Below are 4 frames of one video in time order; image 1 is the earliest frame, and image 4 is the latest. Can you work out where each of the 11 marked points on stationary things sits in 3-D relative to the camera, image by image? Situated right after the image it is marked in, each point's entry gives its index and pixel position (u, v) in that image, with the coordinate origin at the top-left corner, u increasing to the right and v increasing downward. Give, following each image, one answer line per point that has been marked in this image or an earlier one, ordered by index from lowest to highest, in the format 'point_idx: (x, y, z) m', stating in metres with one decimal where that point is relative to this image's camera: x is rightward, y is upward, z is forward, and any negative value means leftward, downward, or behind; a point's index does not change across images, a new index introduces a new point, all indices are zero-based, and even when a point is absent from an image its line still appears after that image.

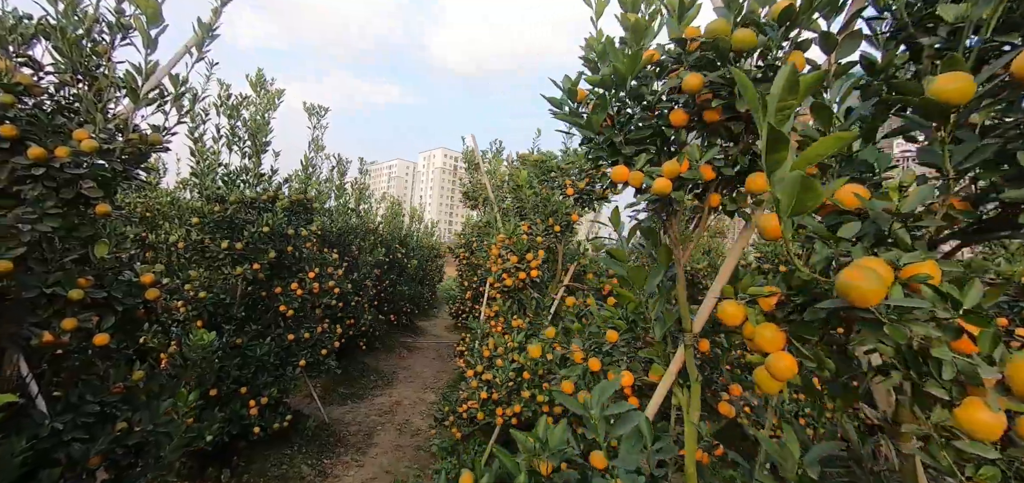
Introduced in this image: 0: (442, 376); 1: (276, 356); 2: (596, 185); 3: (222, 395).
0: (-1.1, -2.1, +7.0) m
1: (-2.1, -1.0, +4.0) m
2: (+0.7, +0.4, +3.5) m
3: (-2.3, -1.2, +3.5) m
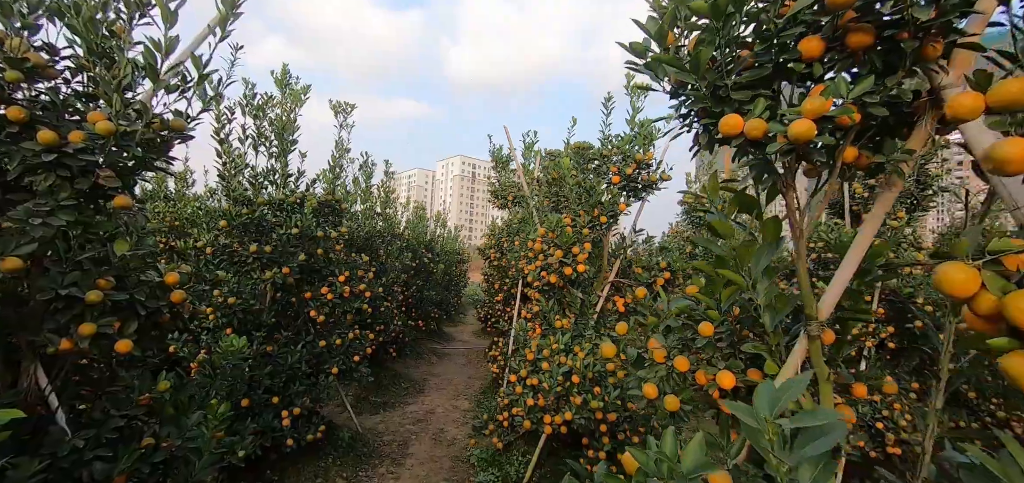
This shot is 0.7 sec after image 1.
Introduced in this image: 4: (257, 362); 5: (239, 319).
0: (-0.6, -2.1, +6.7) m
1: (-1.7, -1.0, +3.8) m
2: (+1.0, +0.5, +3.2) m
3: (-1.9, -1.2, +3.3) m
4: (-1.9, -0.9, +3.4) m
5: (-2.1, -0.6, +3.4) m
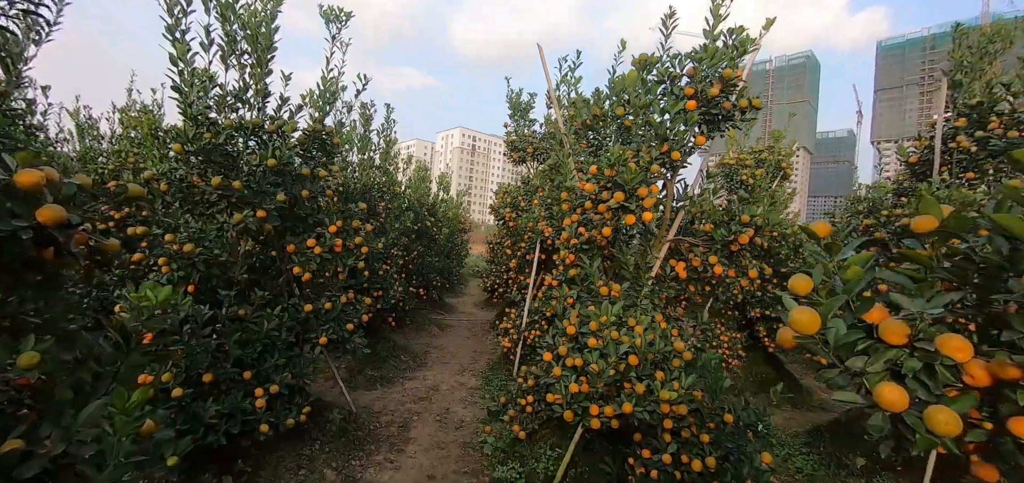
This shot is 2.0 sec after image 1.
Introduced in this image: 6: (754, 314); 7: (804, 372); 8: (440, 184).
0: (-0.4, -1.6, +6.1) m
1: (-1.5, -0.6, +3.1) m
2: (+1.2, +0.8, +2.4) m
3: (-1.7, -0.8, +2.6) m
4: (-1.7, -0.5, +2.6) m
5: (-1.8, -0.2, +2.6) m
6: (+3.0, -0.9, +5.6) m
7: (+4.2, -1.9, +6.5) m
8: (-1.8, +1.5, +11.3) m
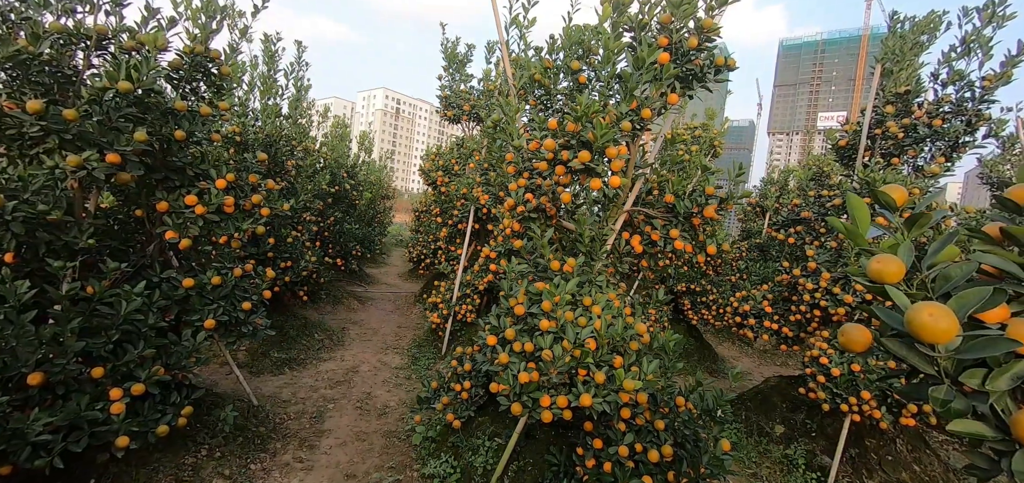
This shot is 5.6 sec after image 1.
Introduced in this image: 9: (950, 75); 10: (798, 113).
0: (-1.3, -1.2, +5.6) m
1: (-1.9, -0.4, +2.5) m
2: (+1.0, +0.9, +2.2) m
3: (-2.0, -0.6, +2.0) m
4: (-2.0, -0.3, +2.0) m
5: (-2.1, 0.0, +1.9) m
6: (+2.2, -0.6, +5.7) m
7: (+3.2, -1.5, +6.9) m
8: (-3.4, +2.2, +10.3) m
9: (+3.3, +1.2, +3.4) m
10: (+6.8, +3.0, +10.6) m
